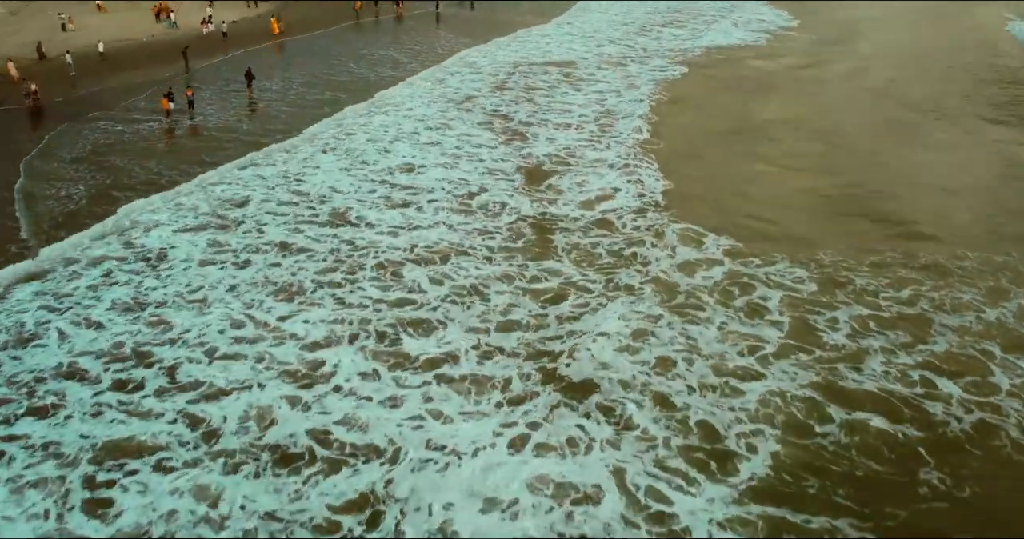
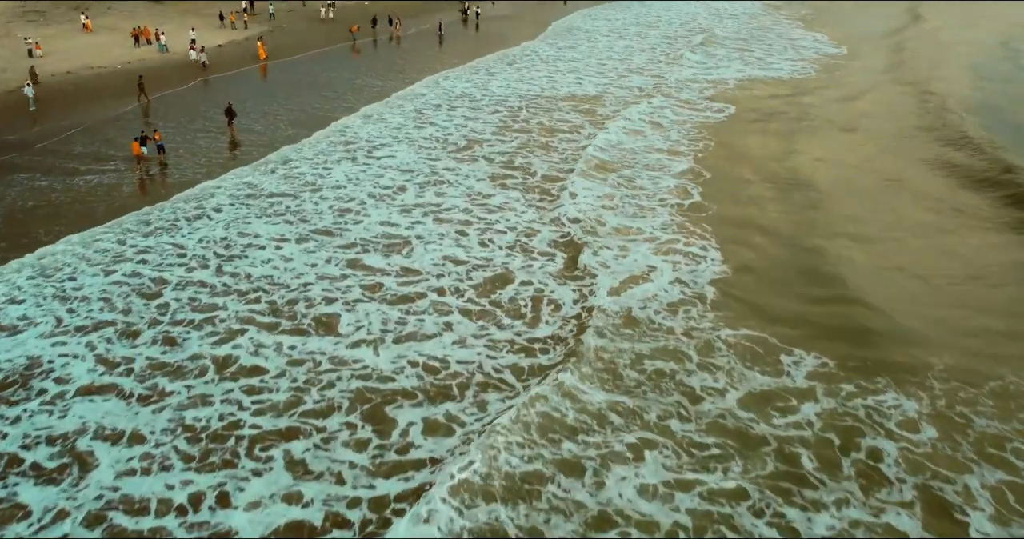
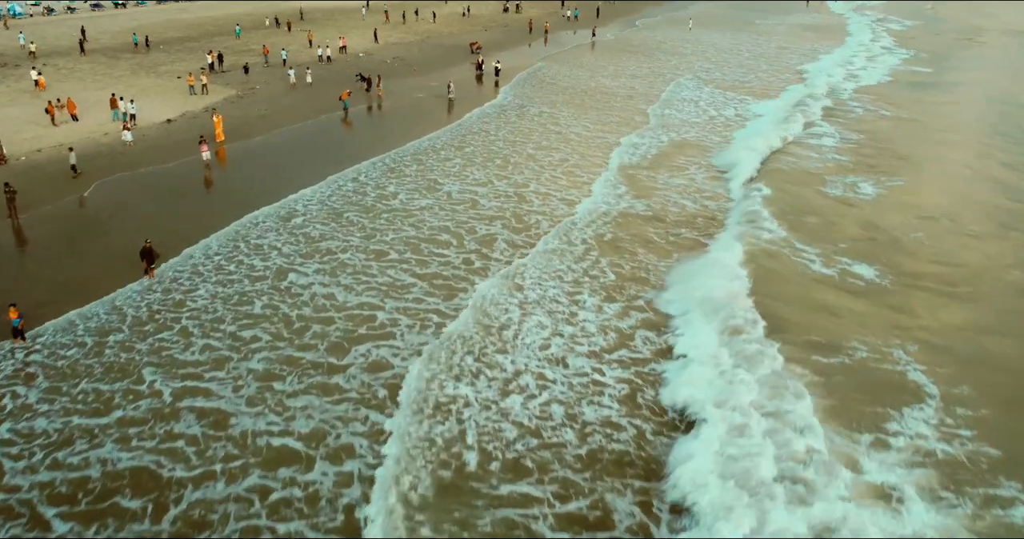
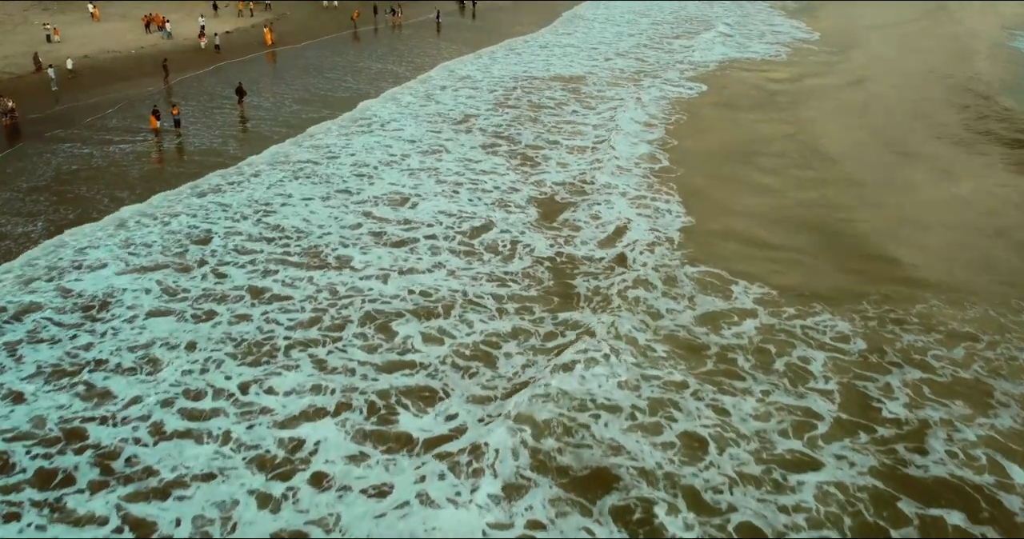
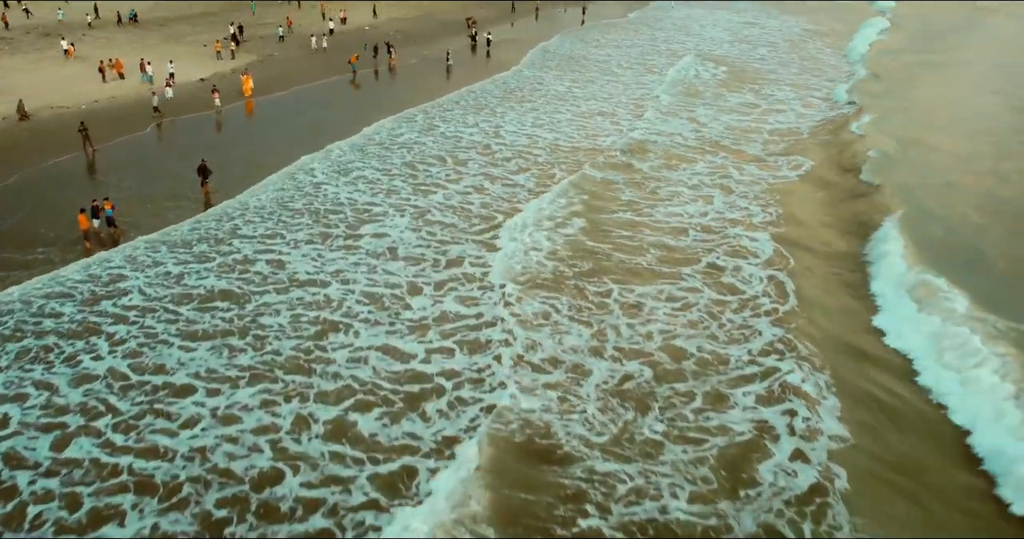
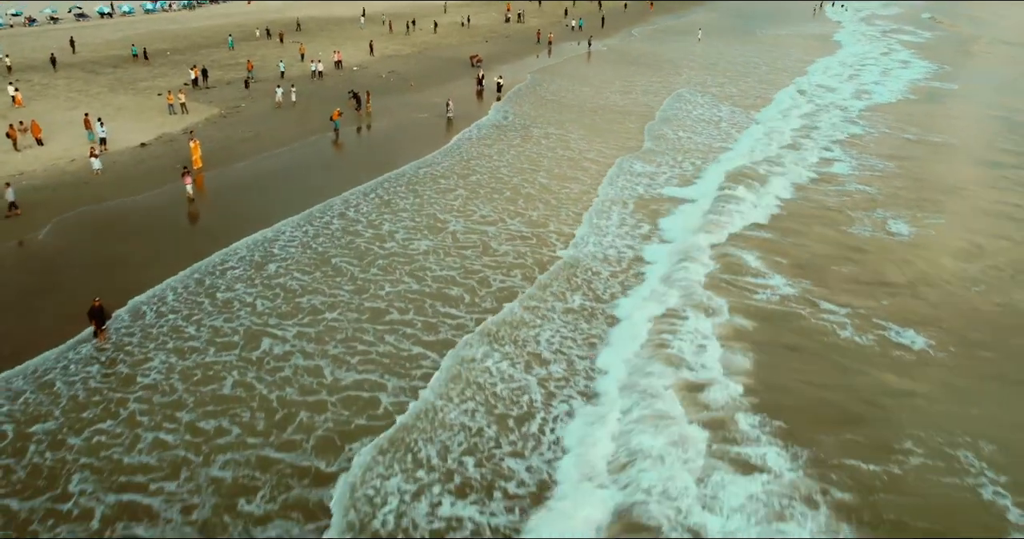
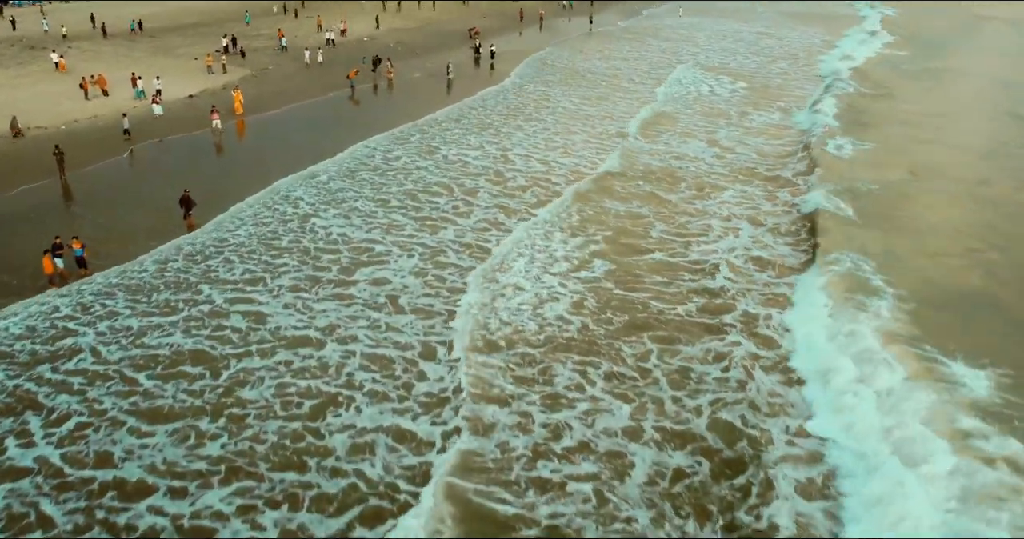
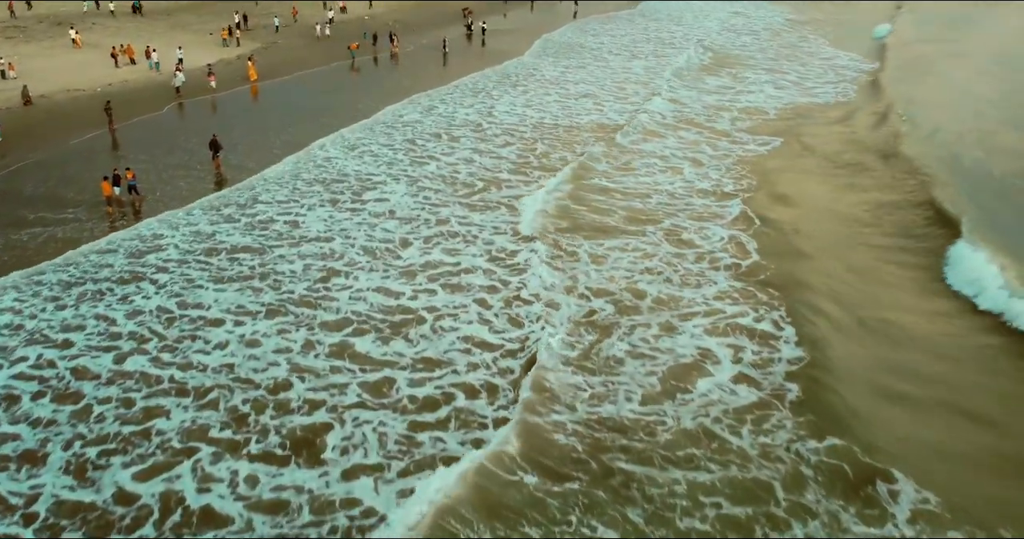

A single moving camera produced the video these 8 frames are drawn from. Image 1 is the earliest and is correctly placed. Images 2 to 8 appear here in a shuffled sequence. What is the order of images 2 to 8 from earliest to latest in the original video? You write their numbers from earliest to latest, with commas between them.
4, 2, 8, 5, 7, 3, 6
